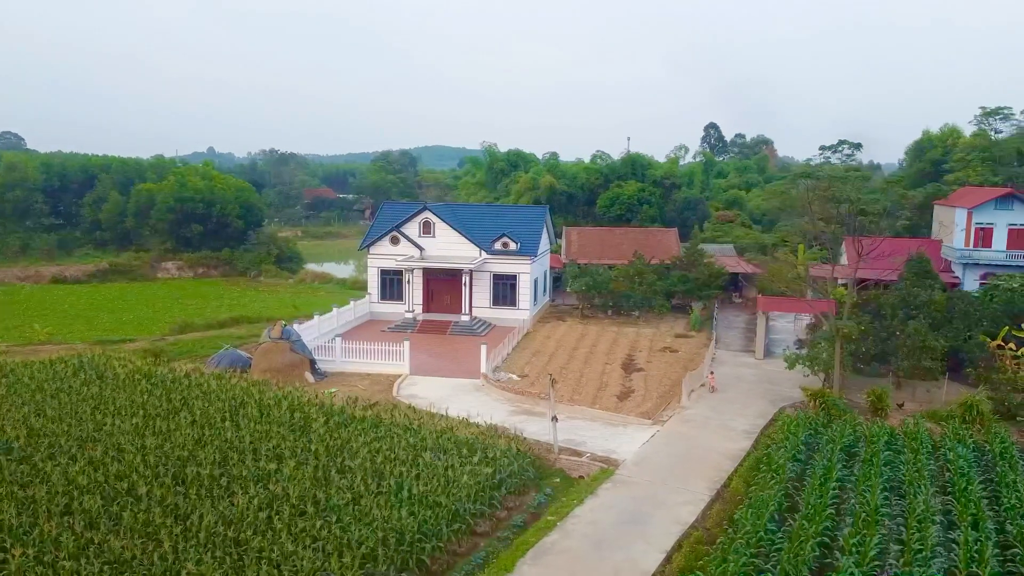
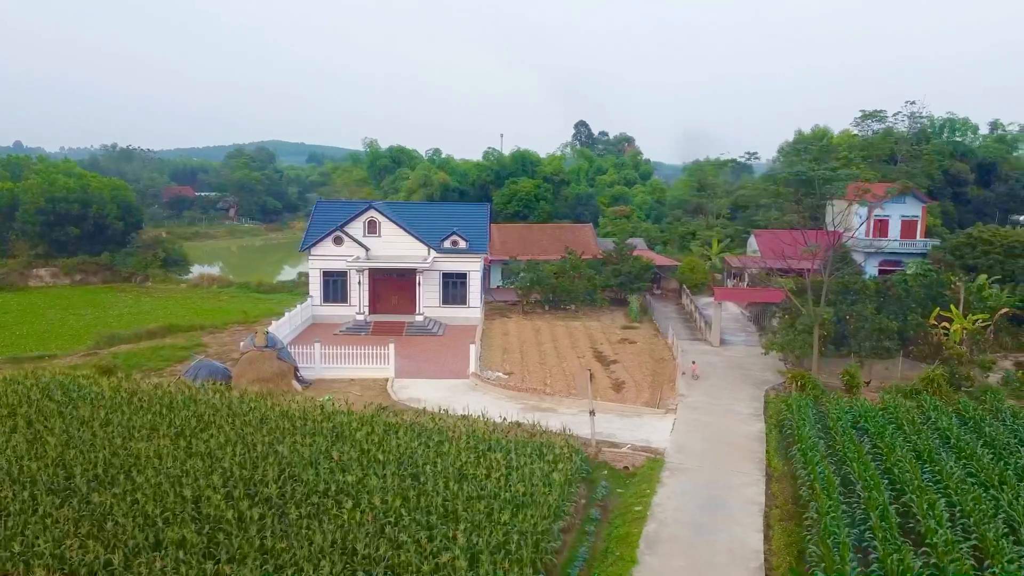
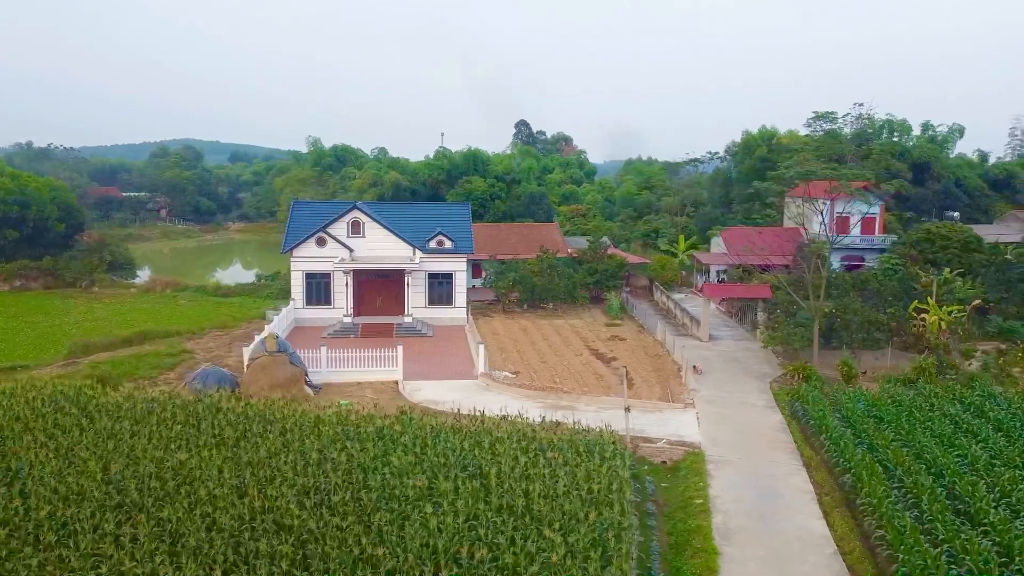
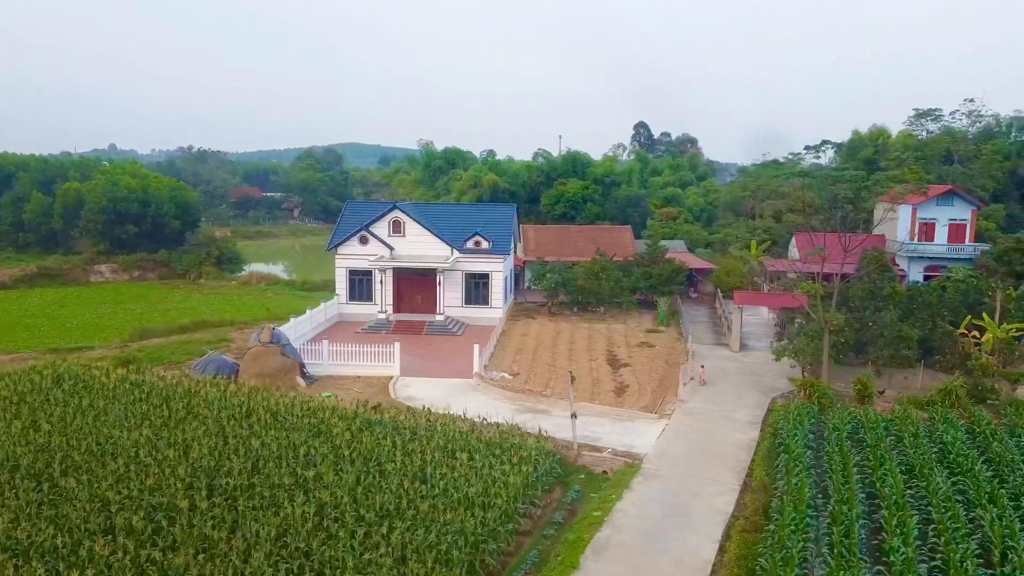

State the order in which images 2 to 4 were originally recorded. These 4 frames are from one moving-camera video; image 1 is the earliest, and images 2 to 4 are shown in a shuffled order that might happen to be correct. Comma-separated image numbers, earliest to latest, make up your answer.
4, 2, 3
